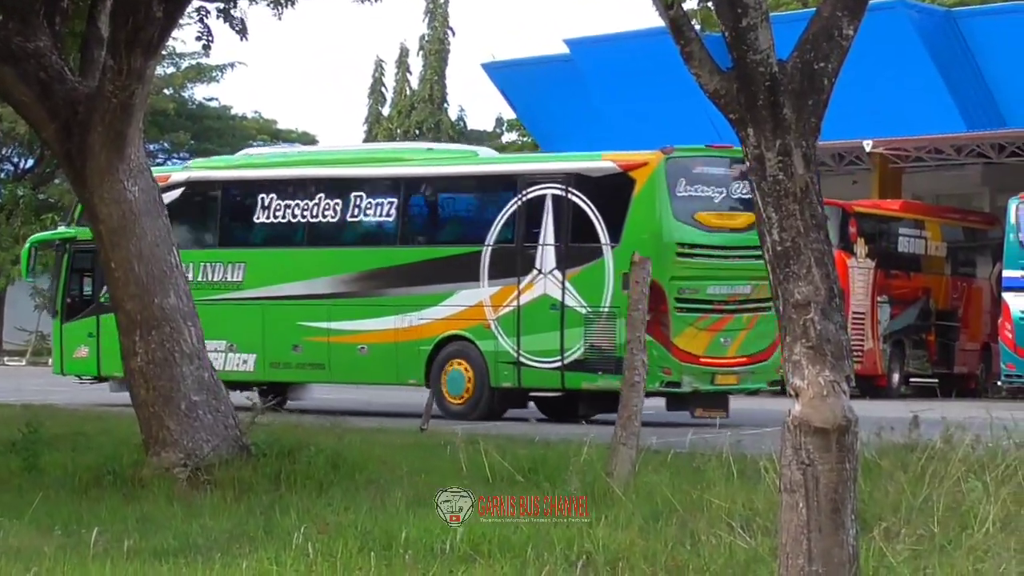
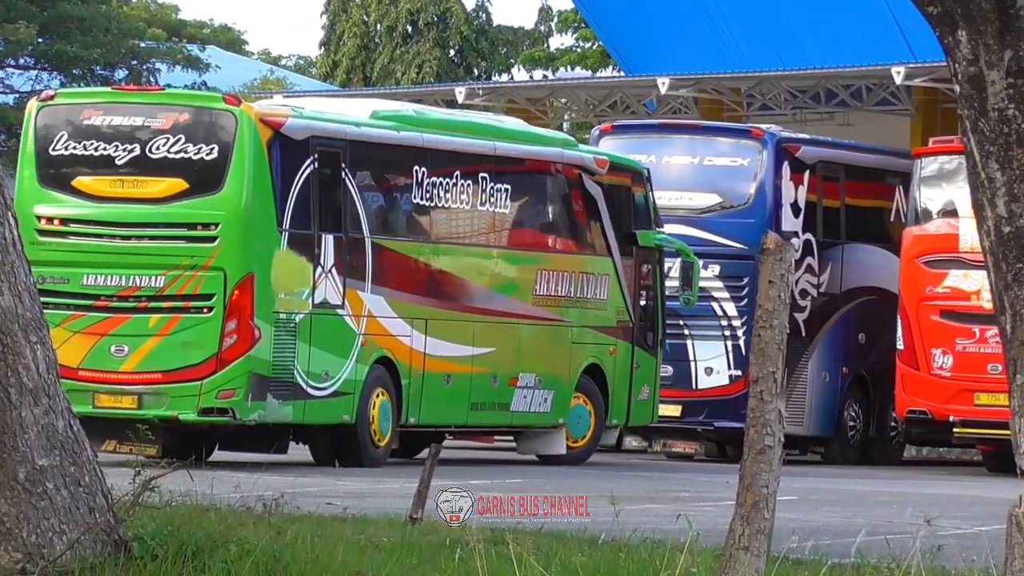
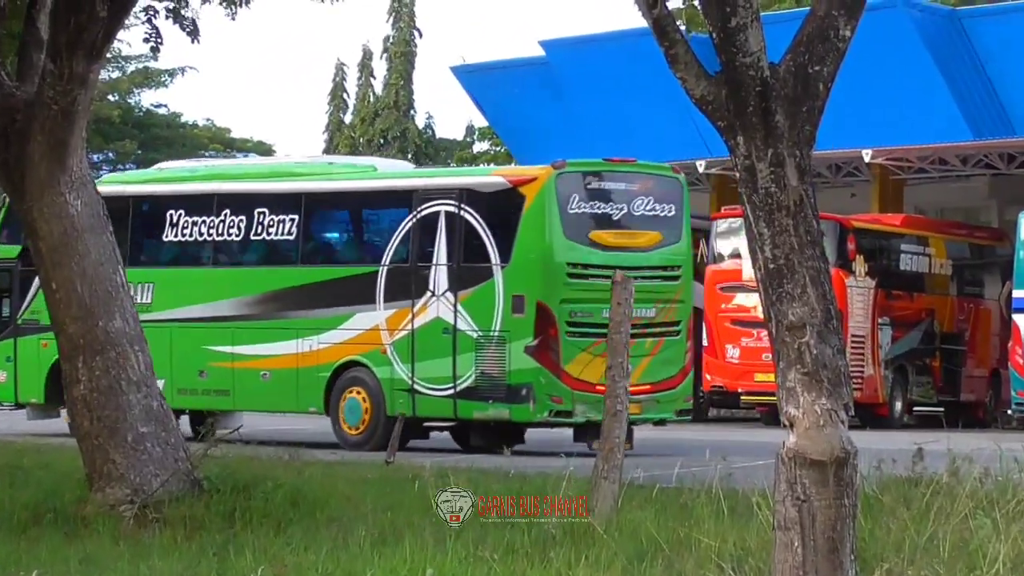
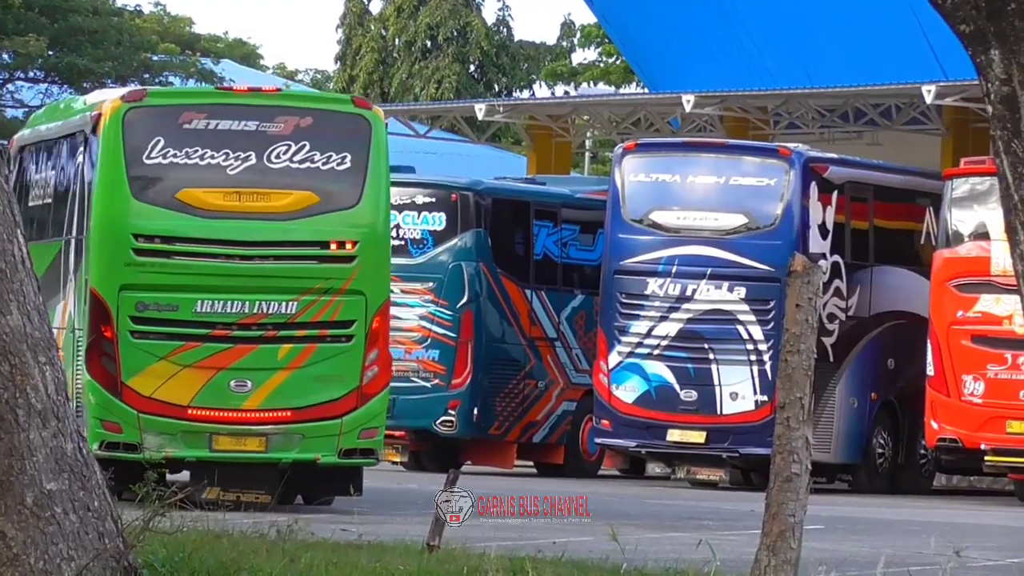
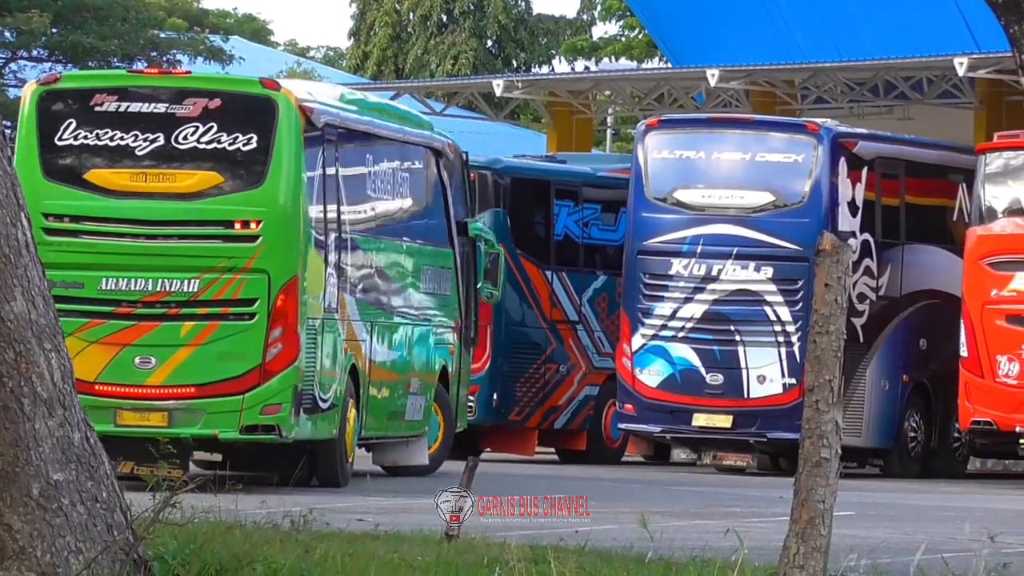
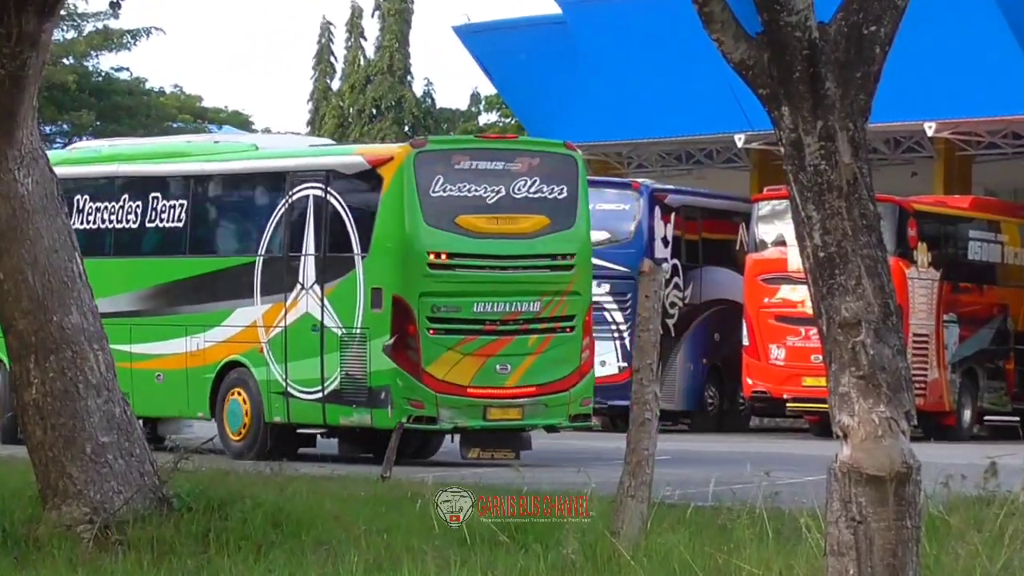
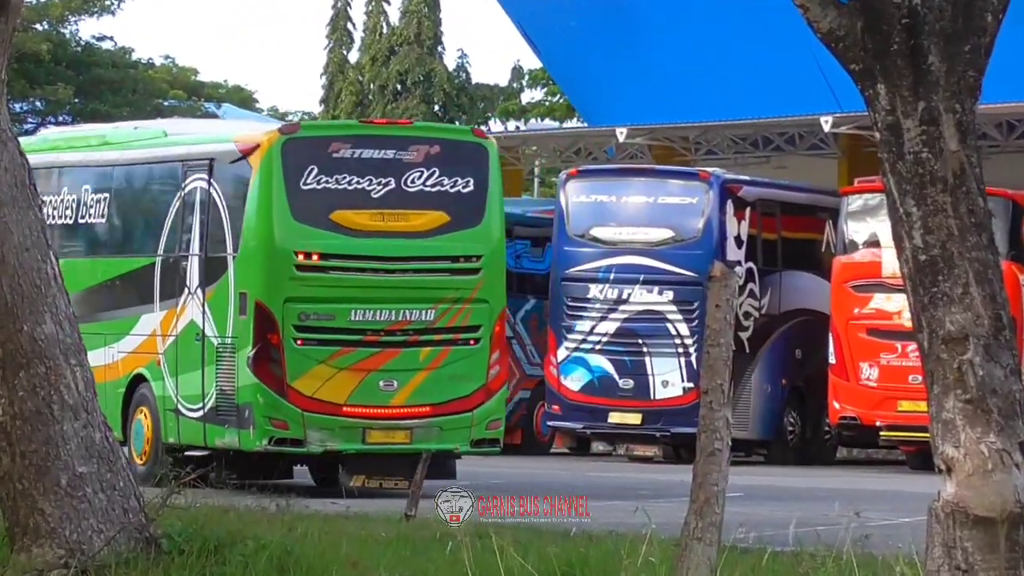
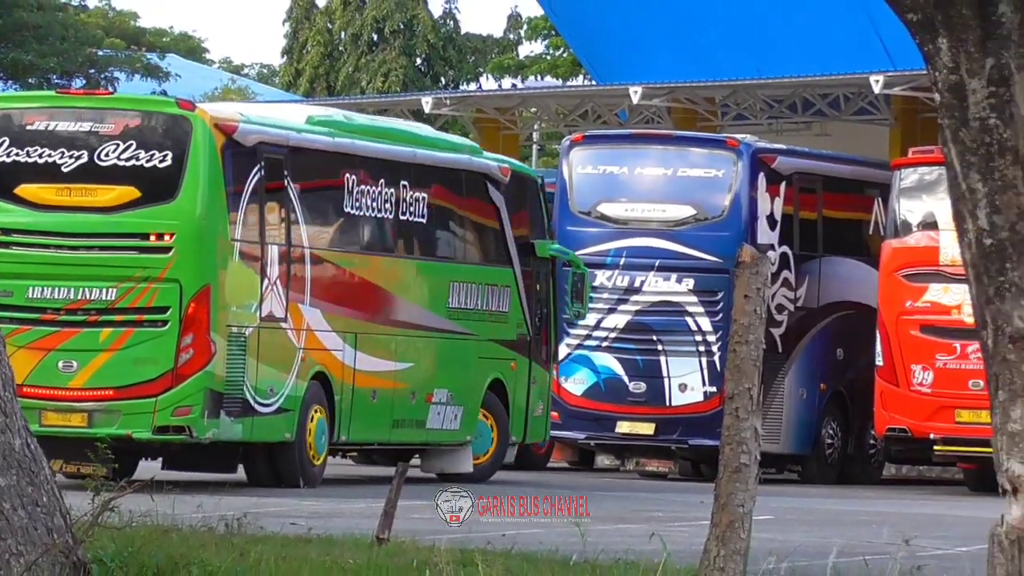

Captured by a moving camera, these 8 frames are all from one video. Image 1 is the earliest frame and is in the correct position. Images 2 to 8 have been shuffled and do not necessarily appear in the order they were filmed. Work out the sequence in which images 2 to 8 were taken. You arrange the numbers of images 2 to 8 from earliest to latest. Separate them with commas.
3, 6, 7, 4, 5, 8, 2
